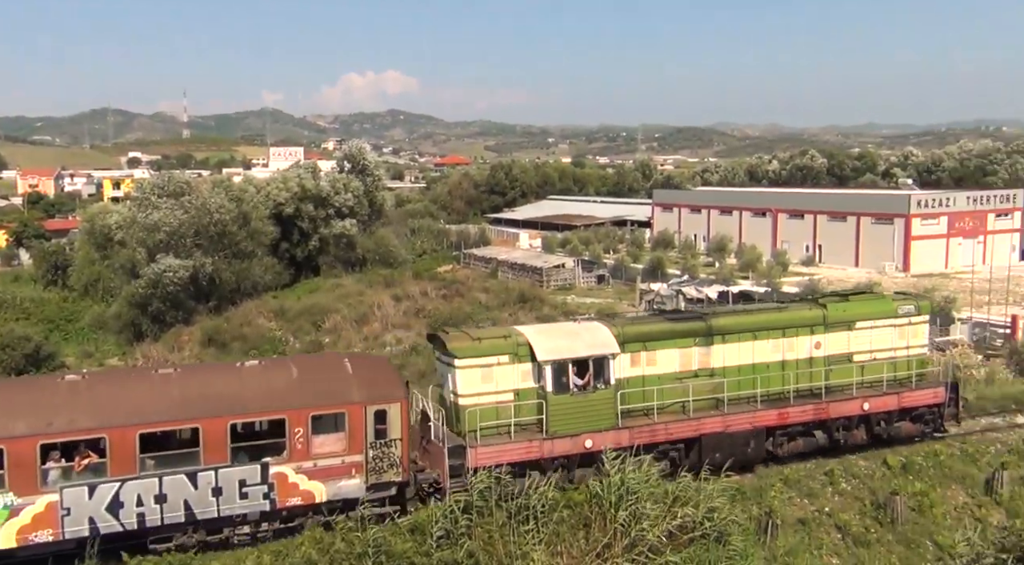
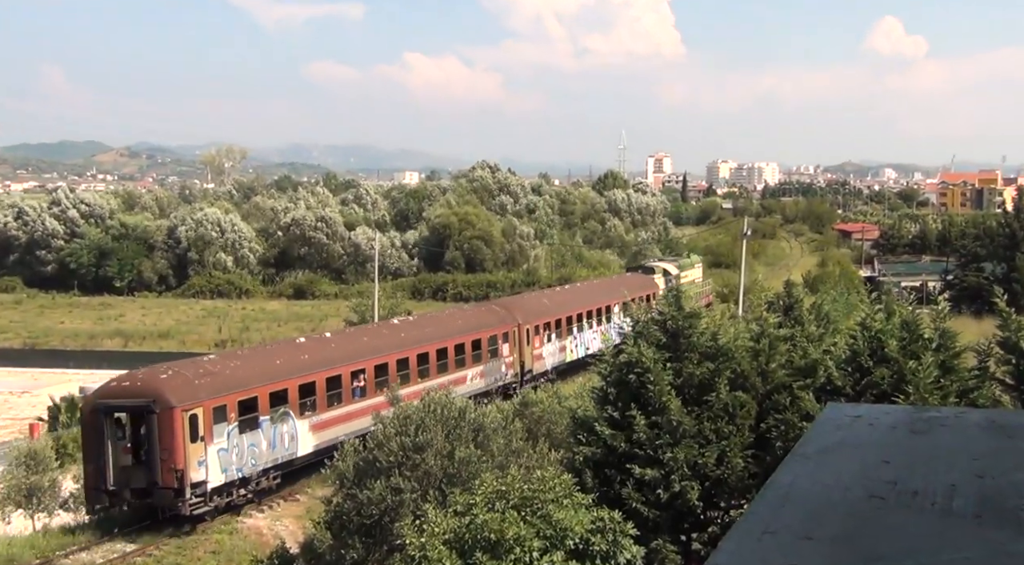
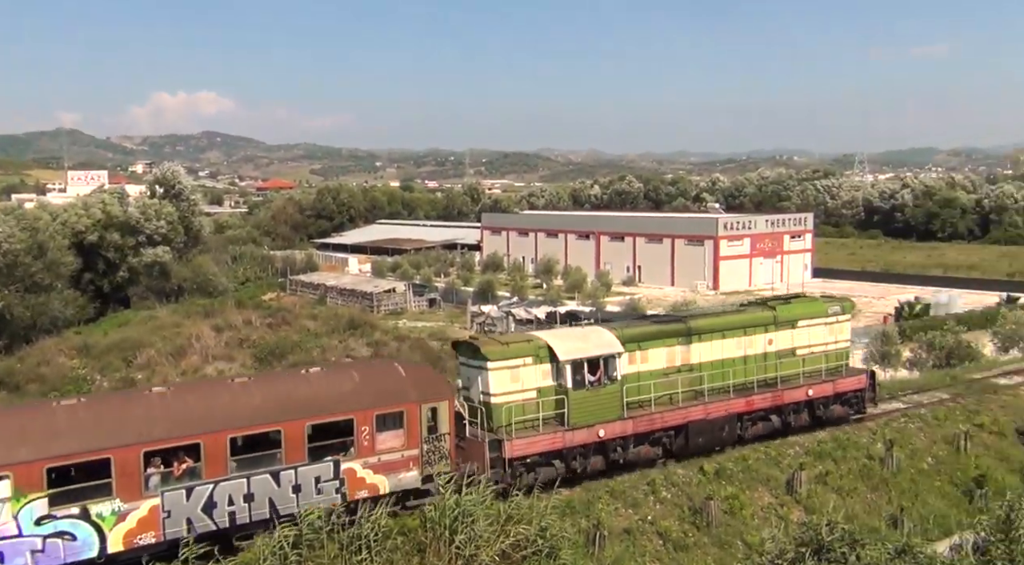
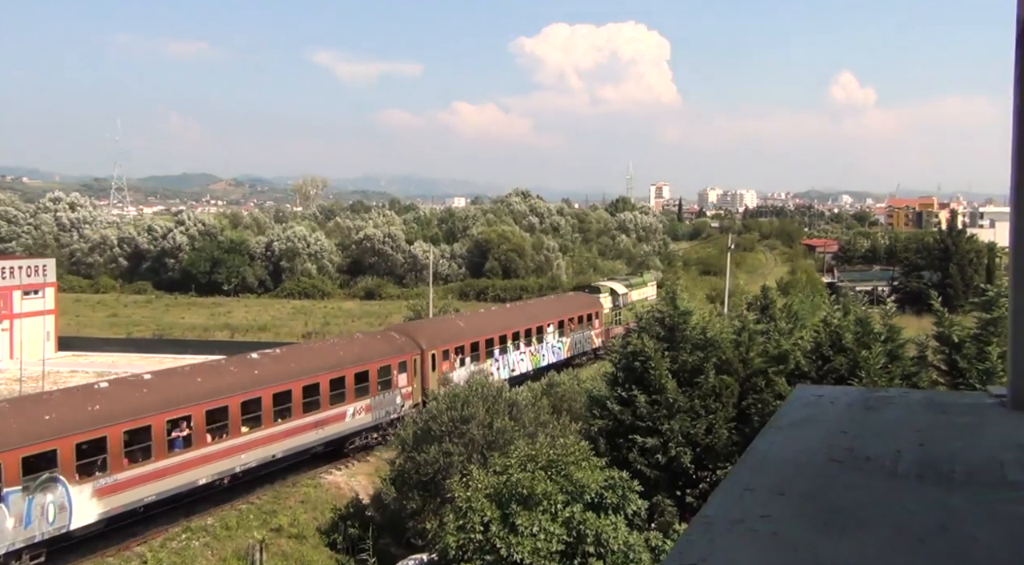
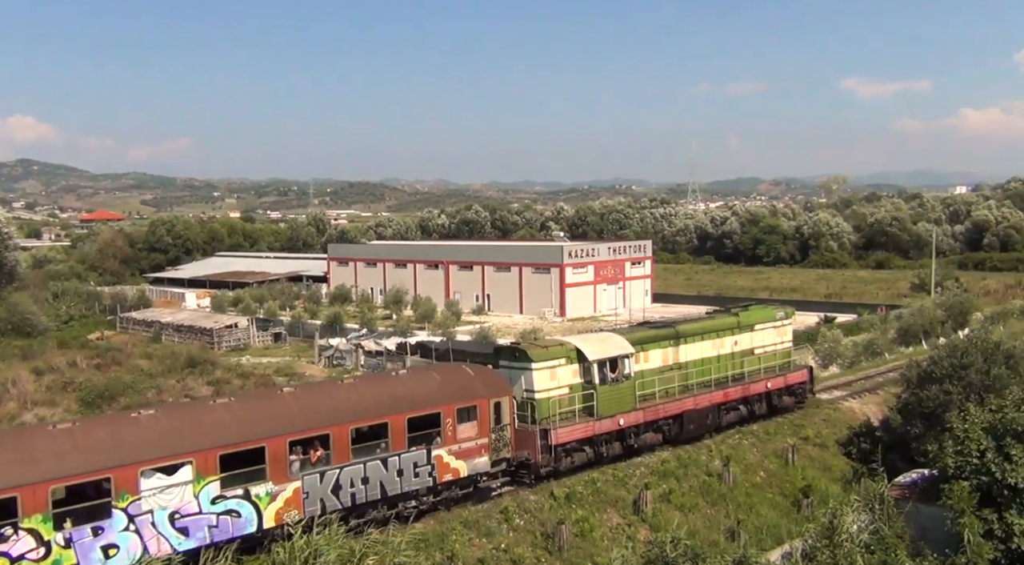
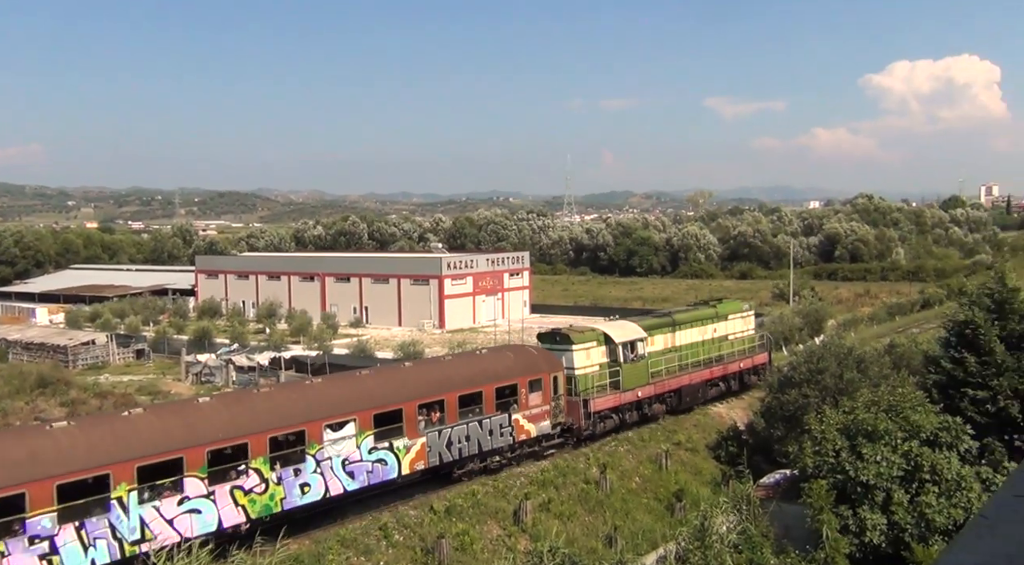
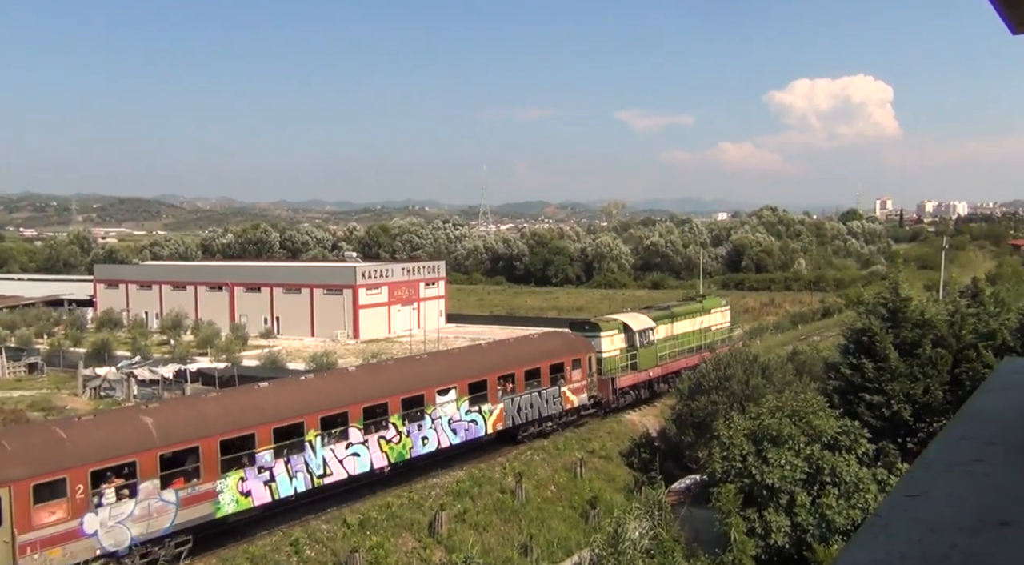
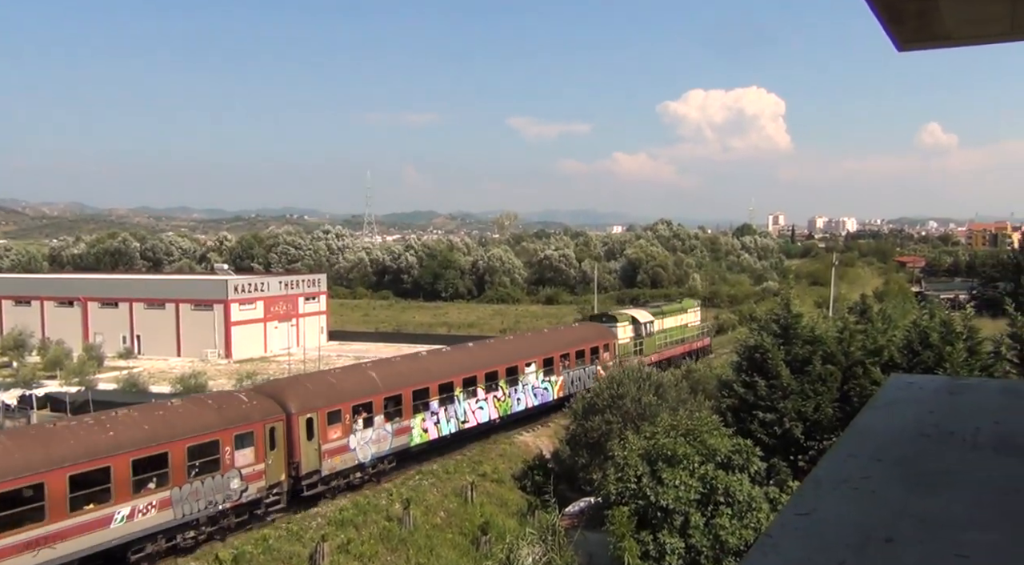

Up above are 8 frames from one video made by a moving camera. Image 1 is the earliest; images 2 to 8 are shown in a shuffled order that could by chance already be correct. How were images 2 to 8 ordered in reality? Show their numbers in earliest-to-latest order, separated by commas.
3, 5, 6, 7, 8, 4, 2
